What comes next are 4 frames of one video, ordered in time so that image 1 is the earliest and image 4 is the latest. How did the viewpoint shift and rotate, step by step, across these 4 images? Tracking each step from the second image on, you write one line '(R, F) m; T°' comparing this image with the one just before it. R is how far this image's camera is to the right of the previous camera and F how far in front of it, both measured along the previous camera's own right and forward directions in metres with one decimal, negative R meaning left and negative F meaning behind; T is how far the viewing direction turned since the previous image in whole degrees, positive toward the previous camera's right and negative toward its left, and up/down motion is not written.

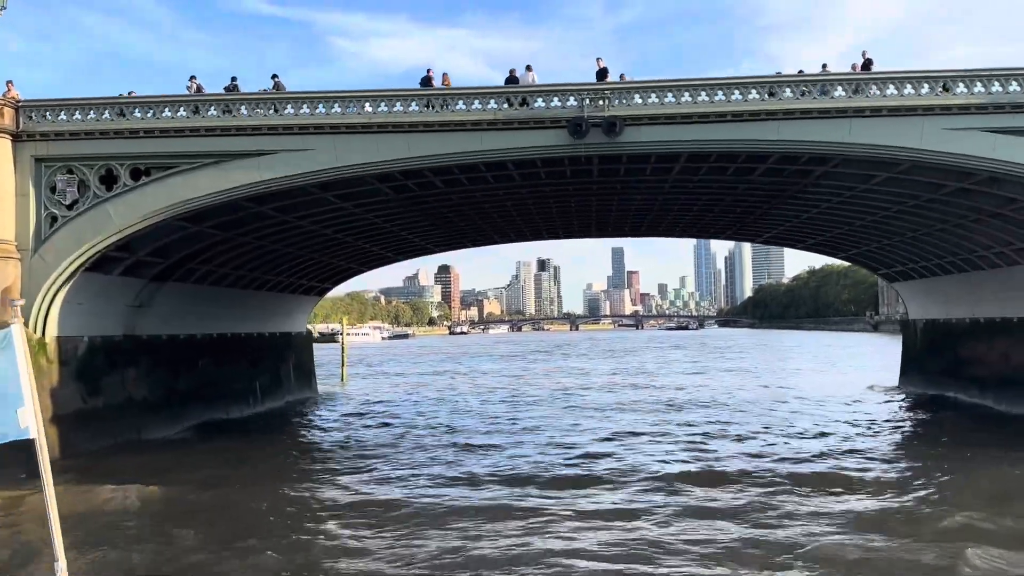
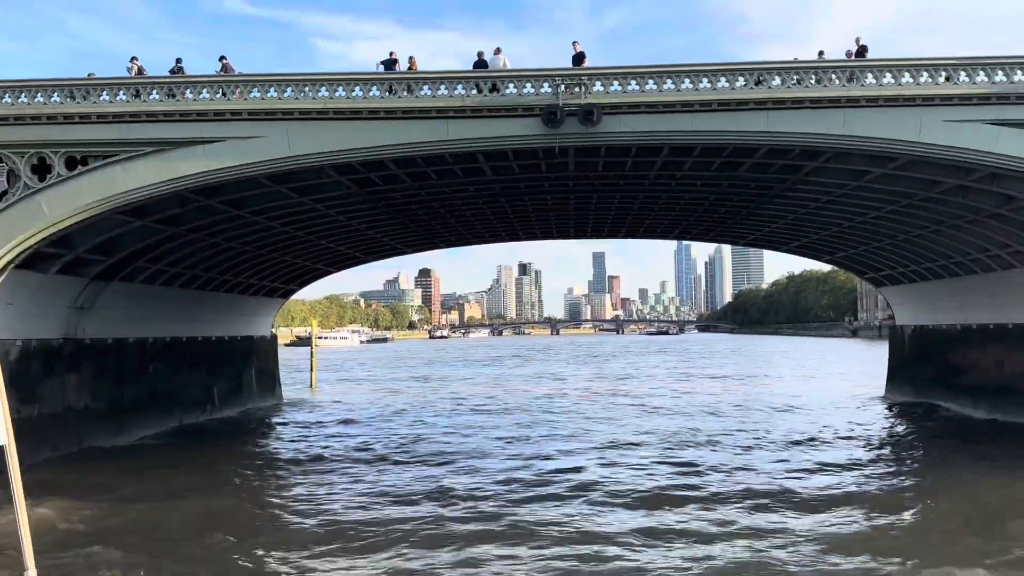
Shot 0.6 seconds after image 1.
(+0.3, +1.4) m; +1°
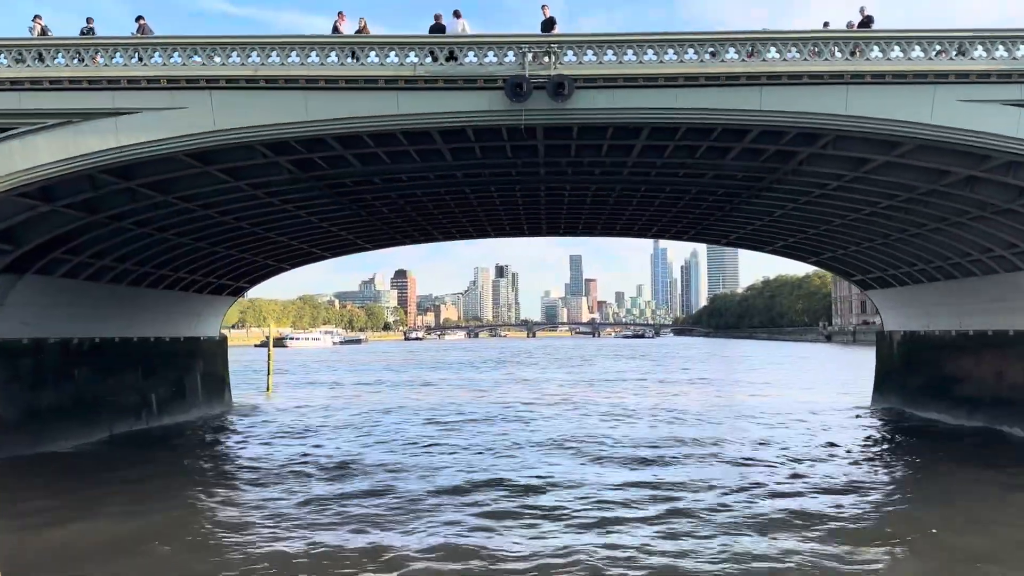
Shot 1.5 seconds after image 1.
(+0.4, +2.1) m; +2°
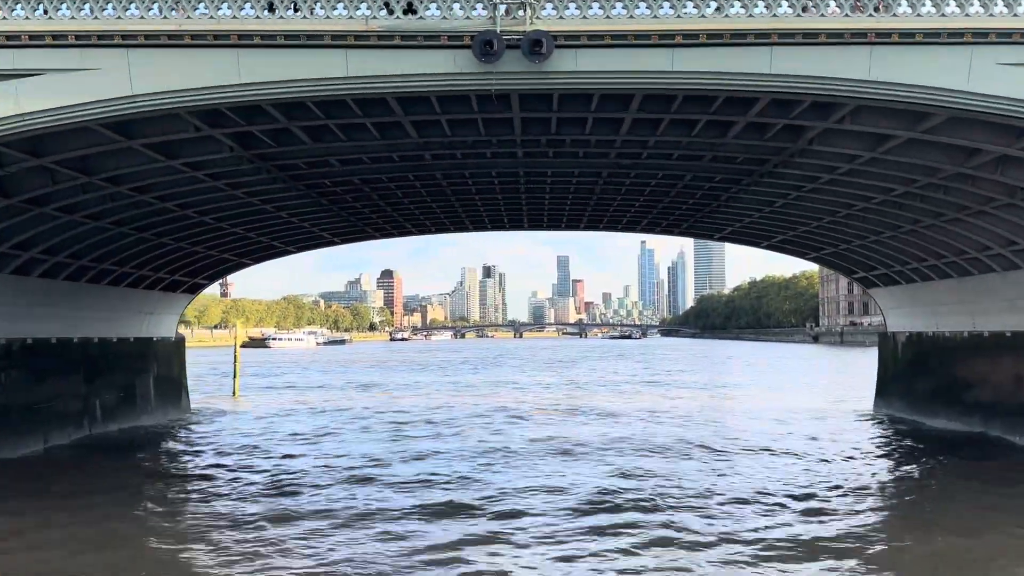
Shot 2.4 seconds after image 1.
(+0.3, +2.2) m; +1°
